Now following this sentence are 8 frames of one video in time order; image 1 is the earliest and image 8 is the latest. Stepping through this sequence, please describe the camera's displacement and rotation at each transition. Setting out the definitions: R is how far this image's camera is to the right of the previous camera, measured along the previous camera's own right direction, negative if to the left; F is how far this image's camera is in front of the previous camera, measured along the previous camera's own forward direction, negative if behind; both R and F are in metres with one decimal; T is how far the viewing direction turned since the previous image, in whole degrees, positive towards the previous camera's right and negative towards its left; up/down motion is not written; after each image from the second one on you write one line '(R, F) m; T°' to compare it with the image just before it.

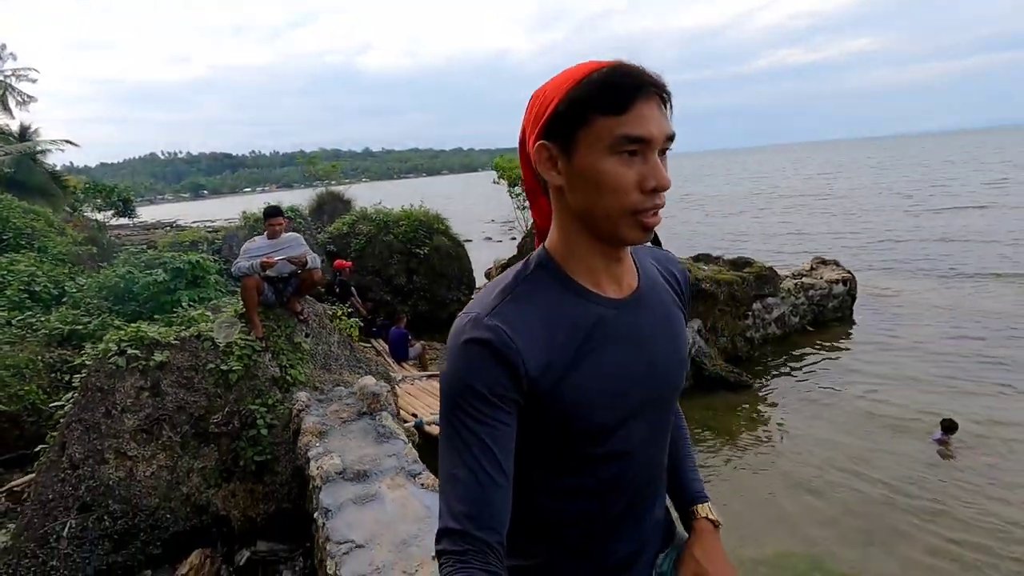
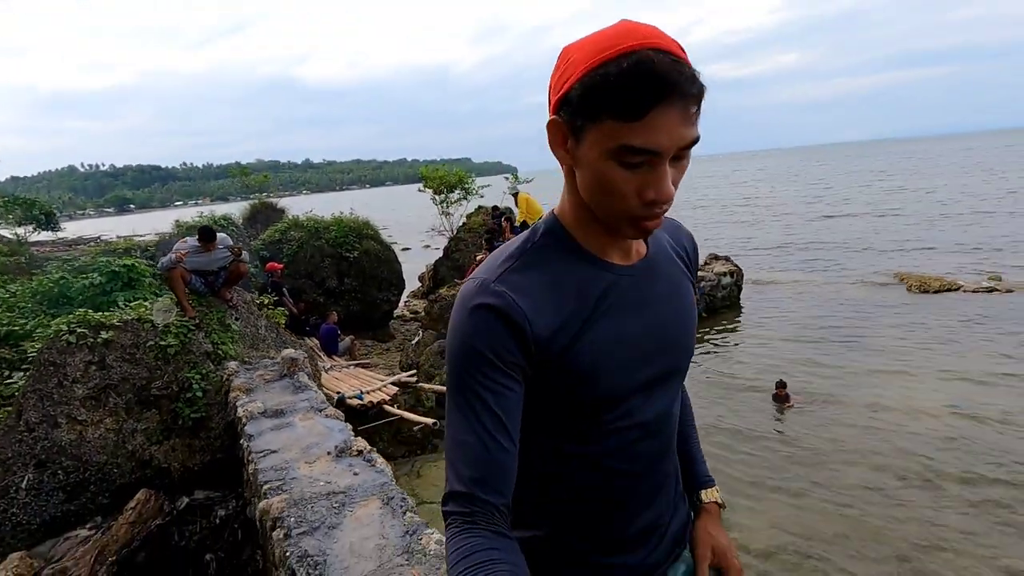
(+0.6, -1.2) m; +5°
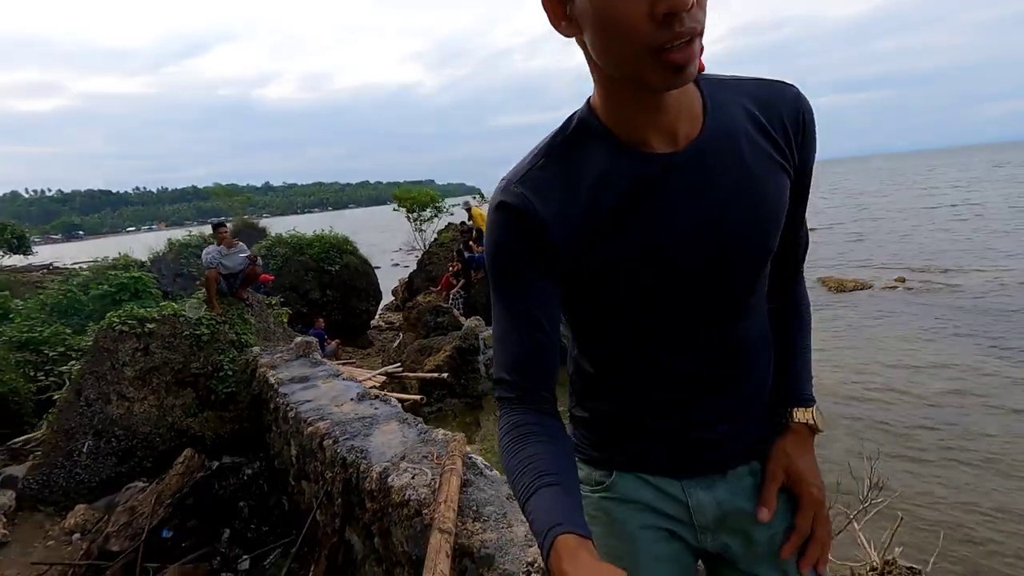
(-0.1, -1.4) m; +4°
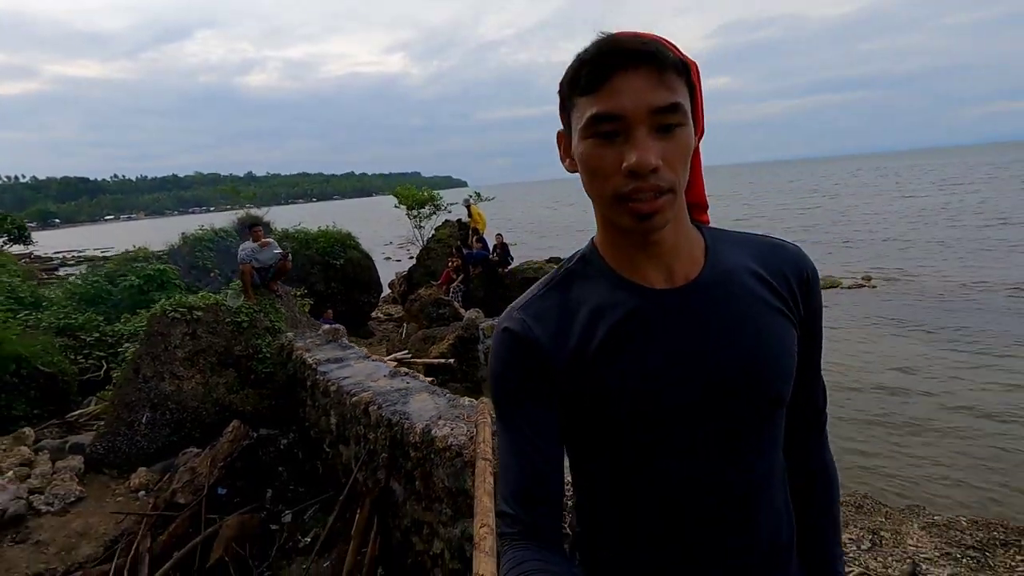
(-0.3, -1.0) m; +2°
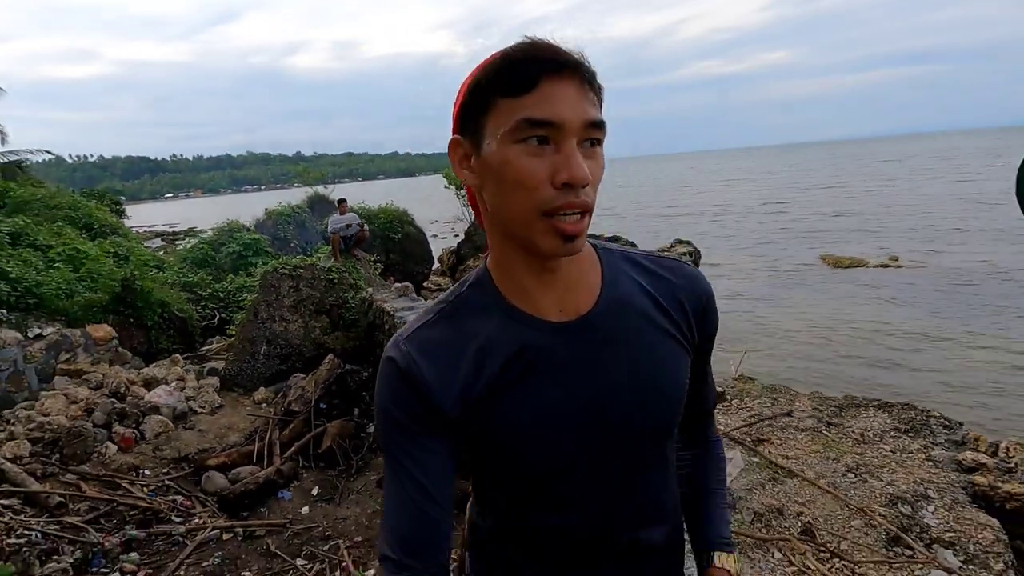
(+0.1, -1.6) m; -4°
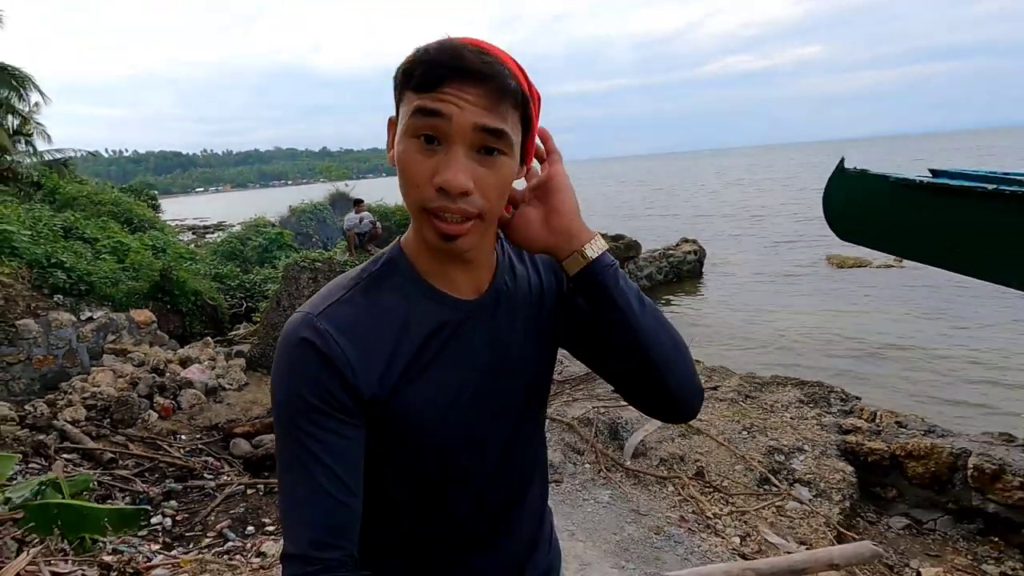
(+0.4, -0.8) m; -2°
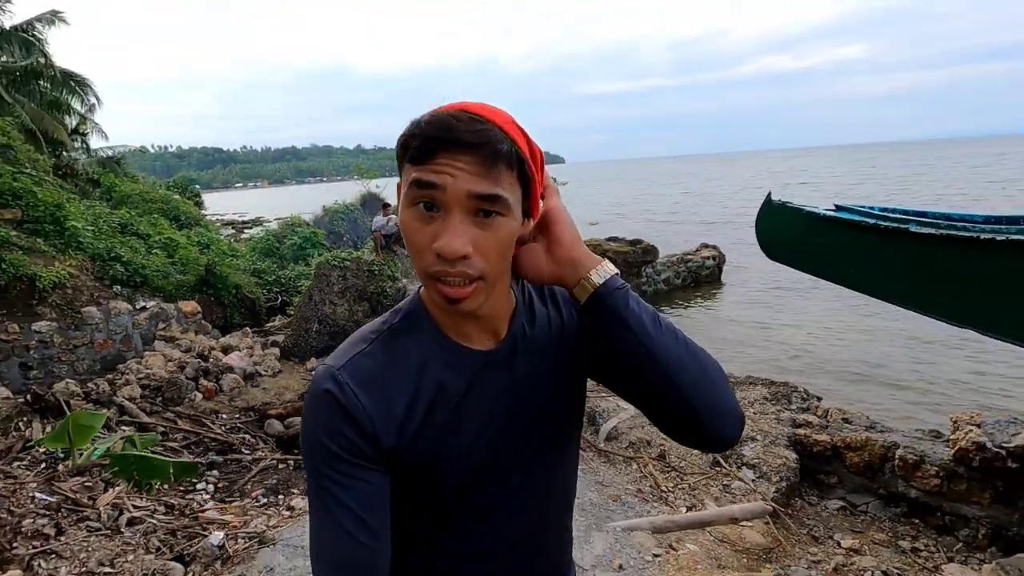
(+0.3, -0.6) m; -3°
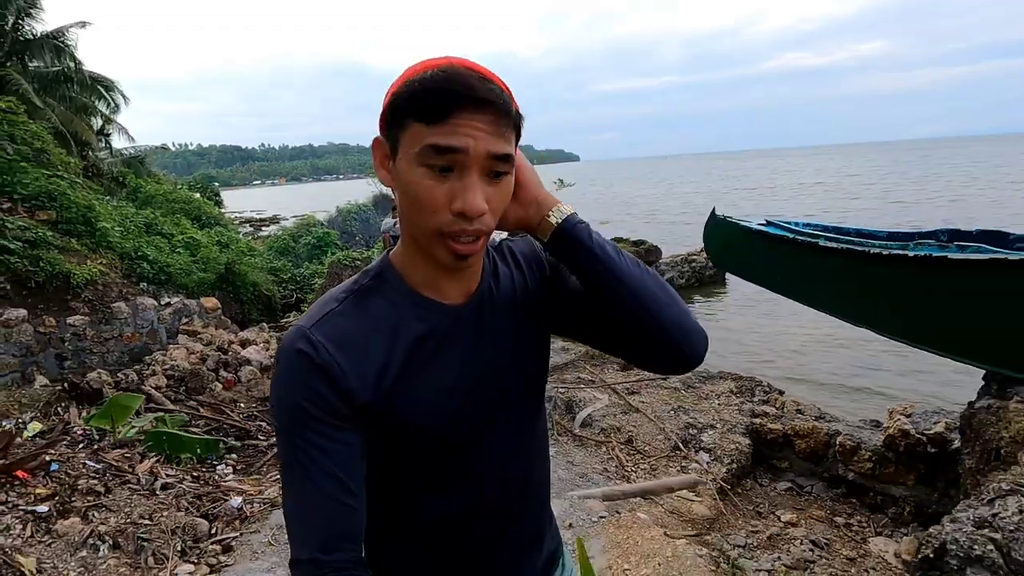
(+0.3, -0.5) m; -2°
